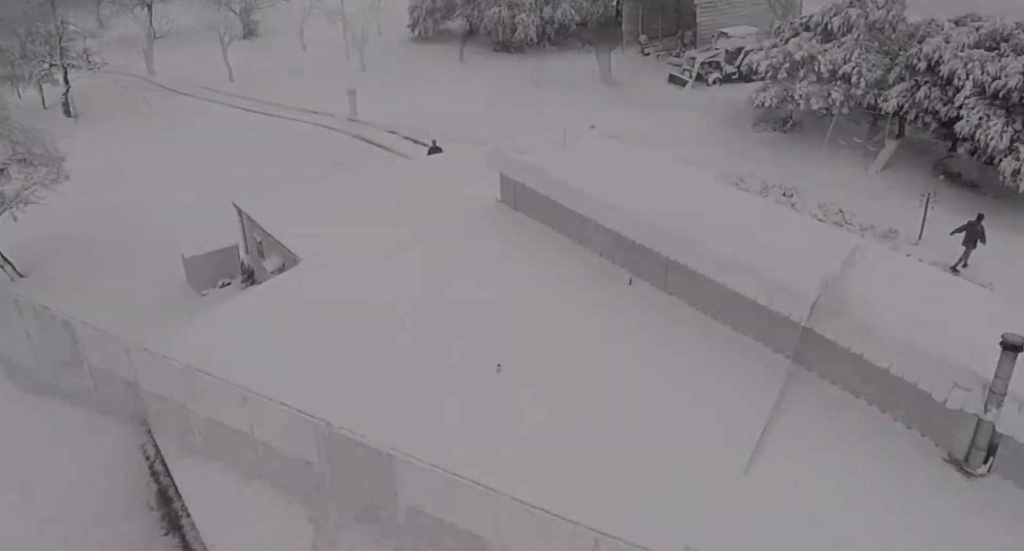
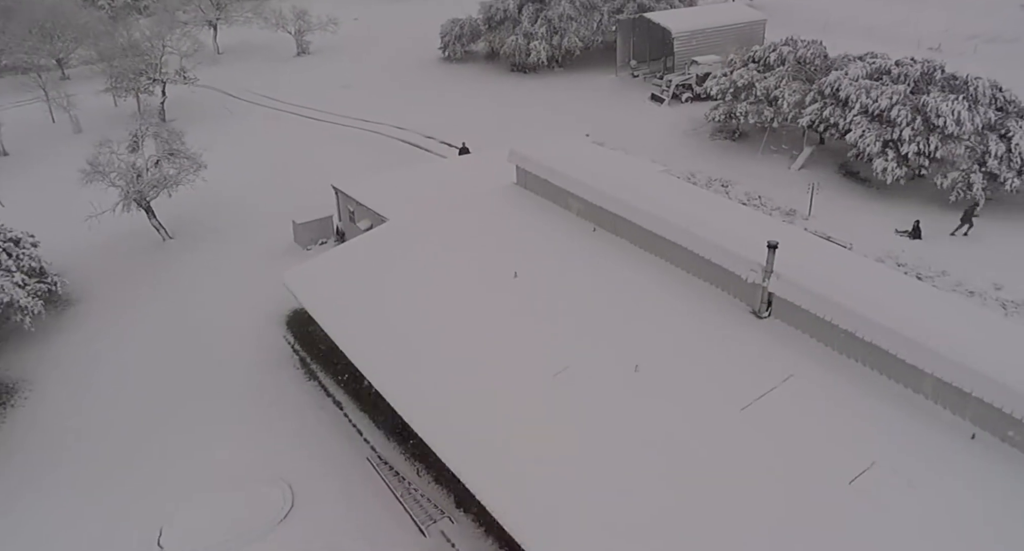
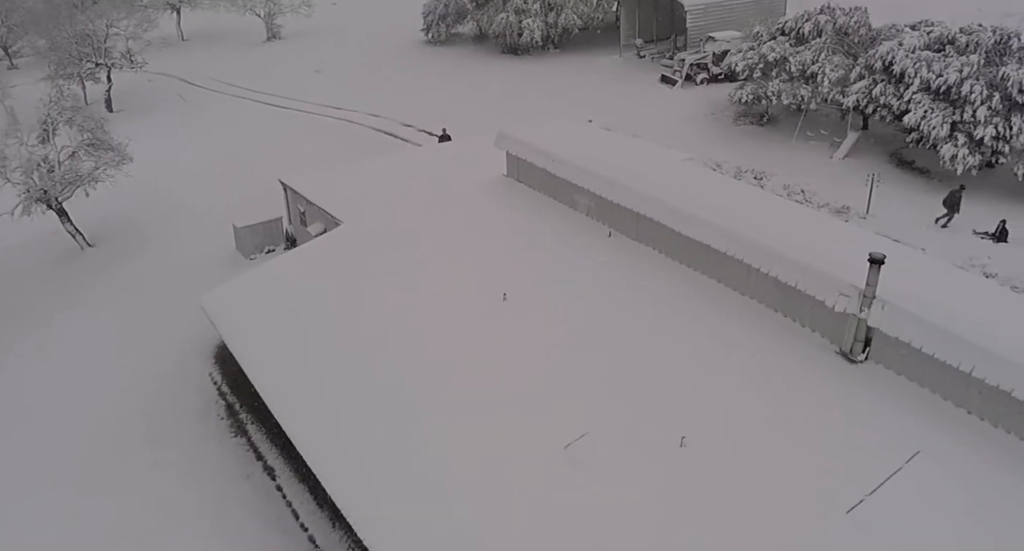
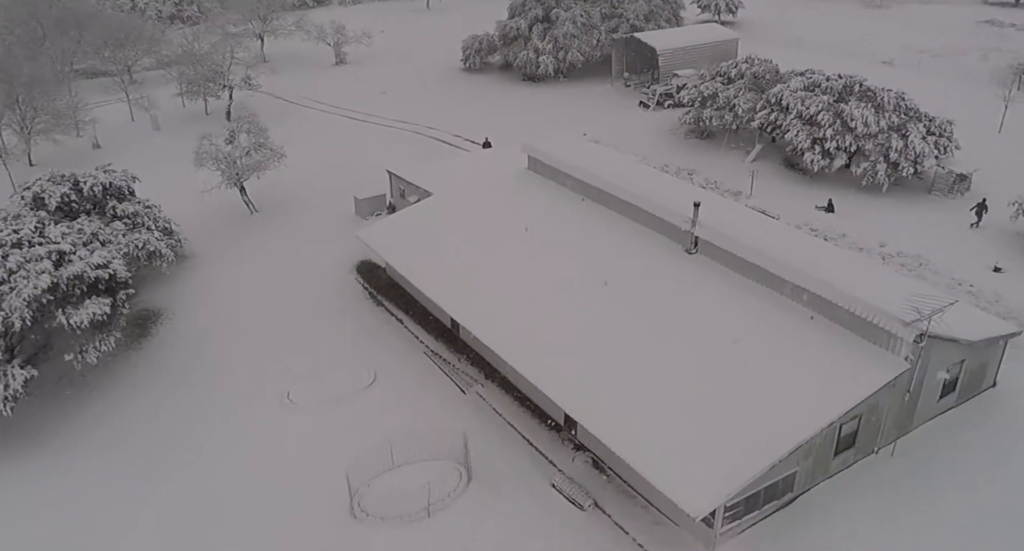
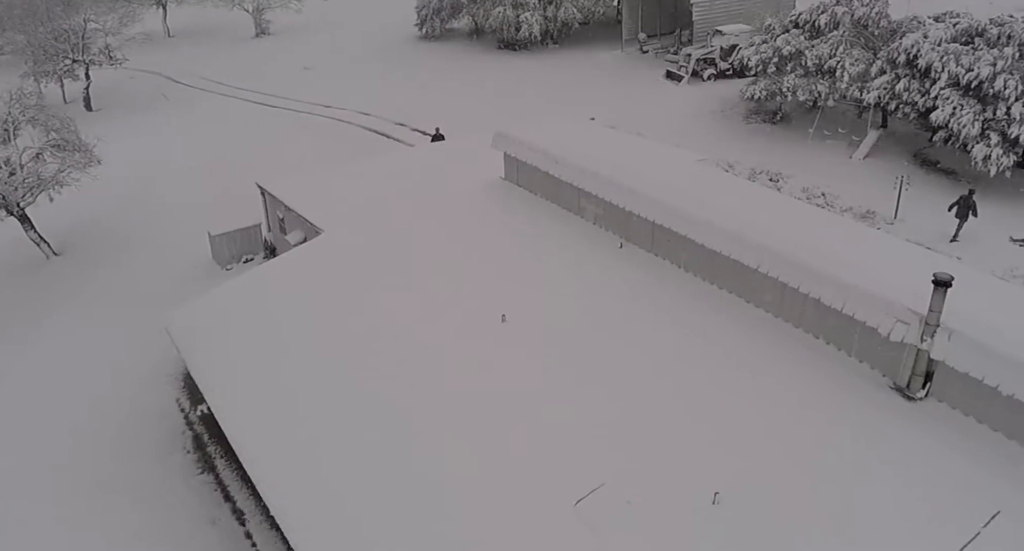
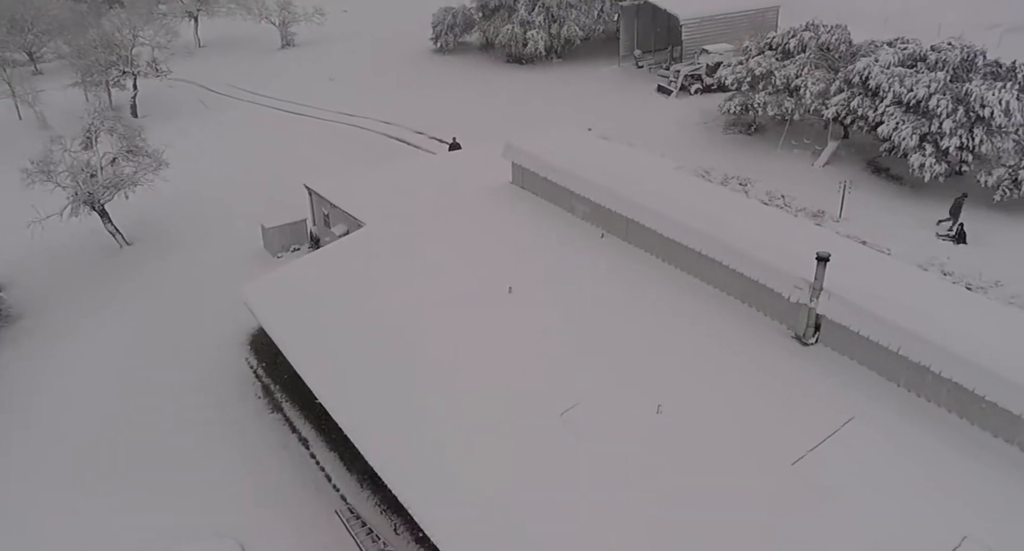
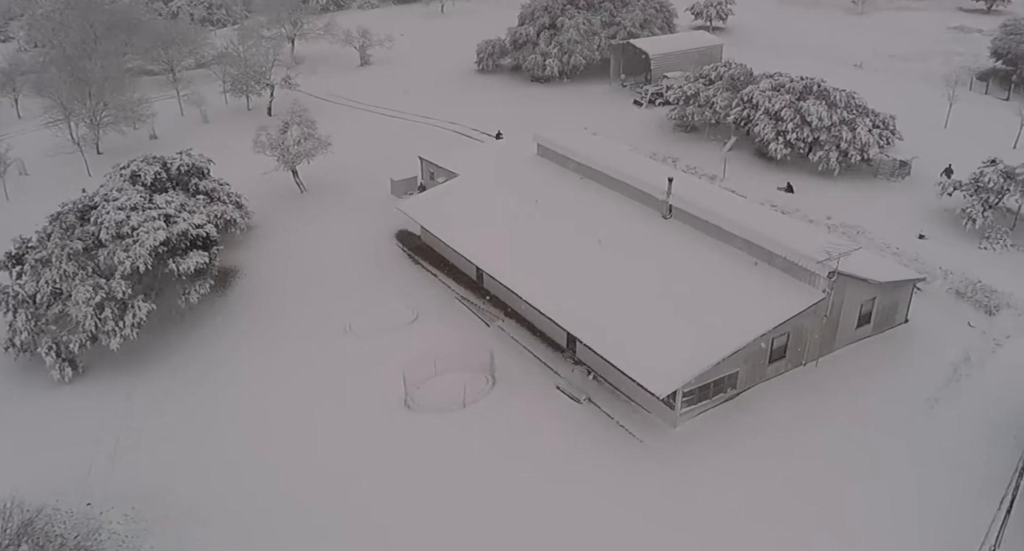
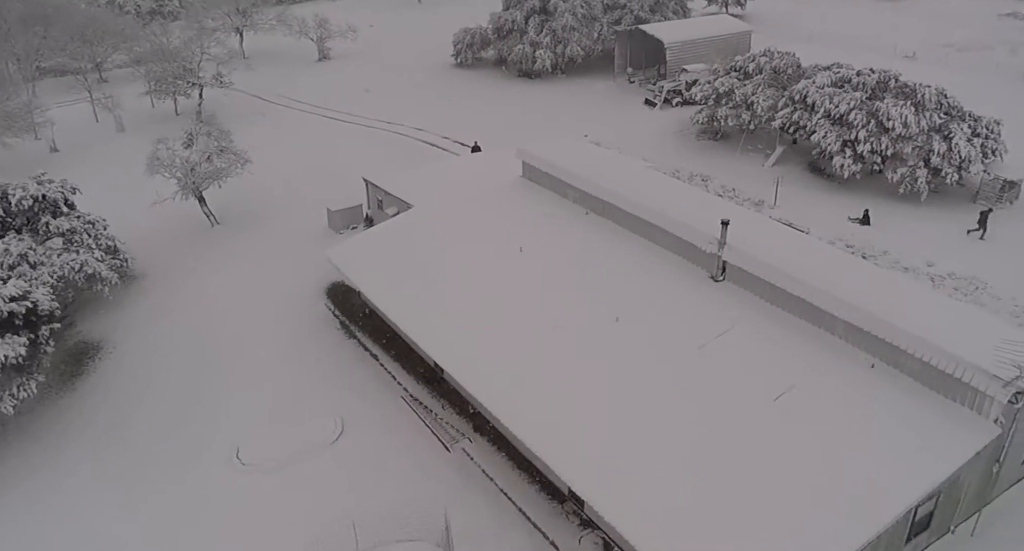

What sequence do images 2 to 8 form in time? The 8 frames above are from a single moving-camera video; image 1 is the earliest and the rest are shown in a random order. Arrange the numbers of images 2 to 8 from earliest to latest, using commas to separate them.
5, 3, 6, 2, 8, 4, 7
